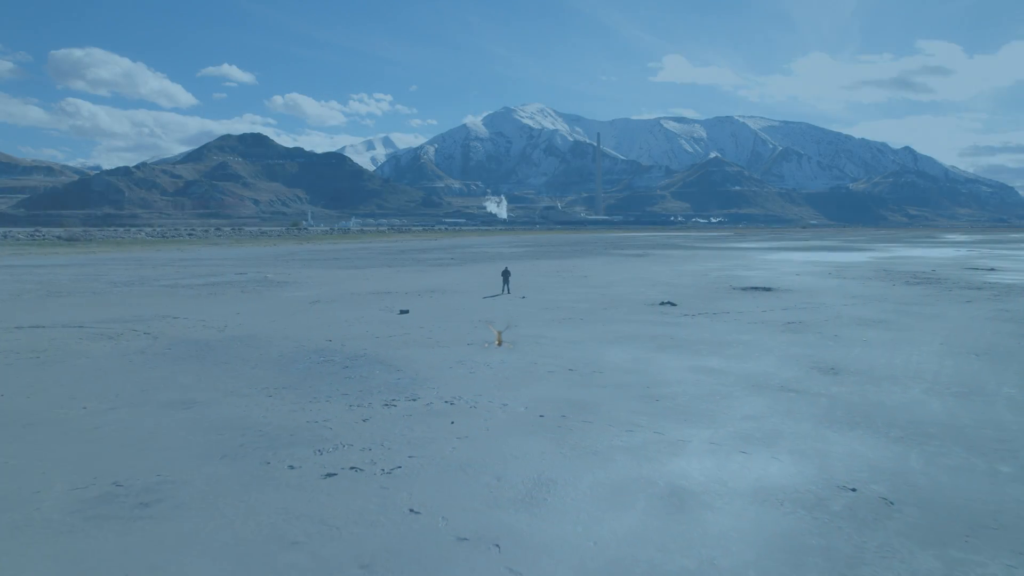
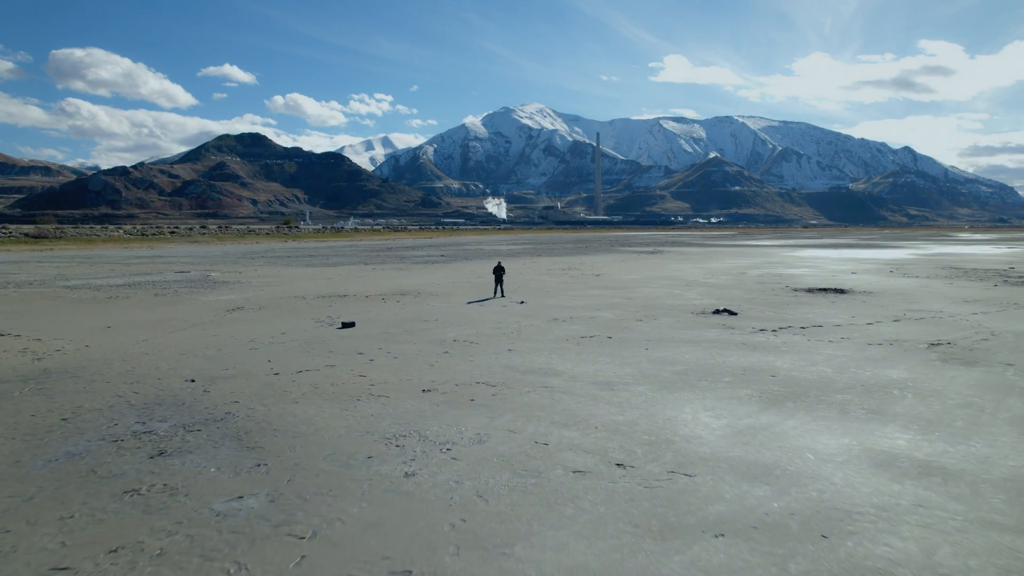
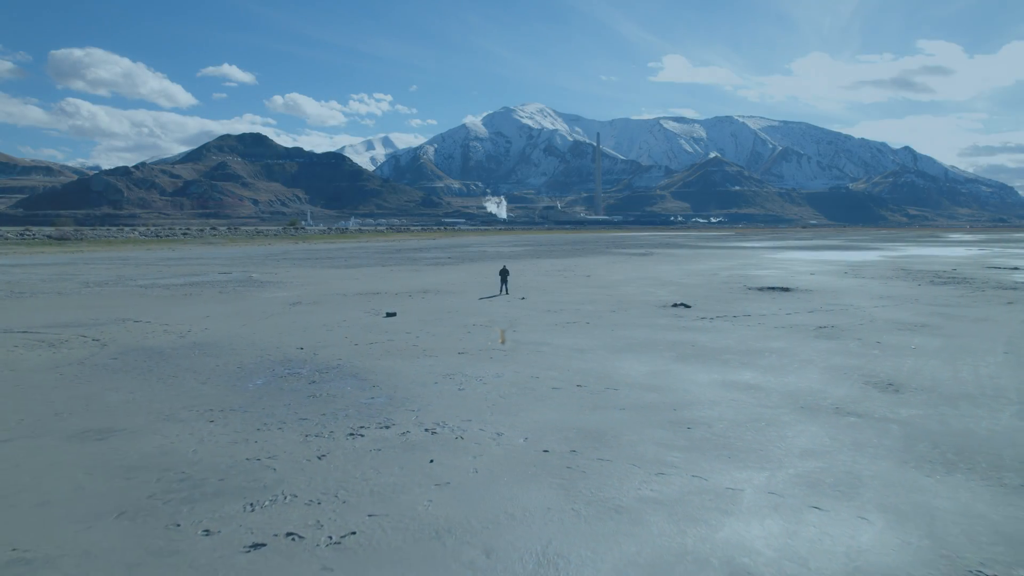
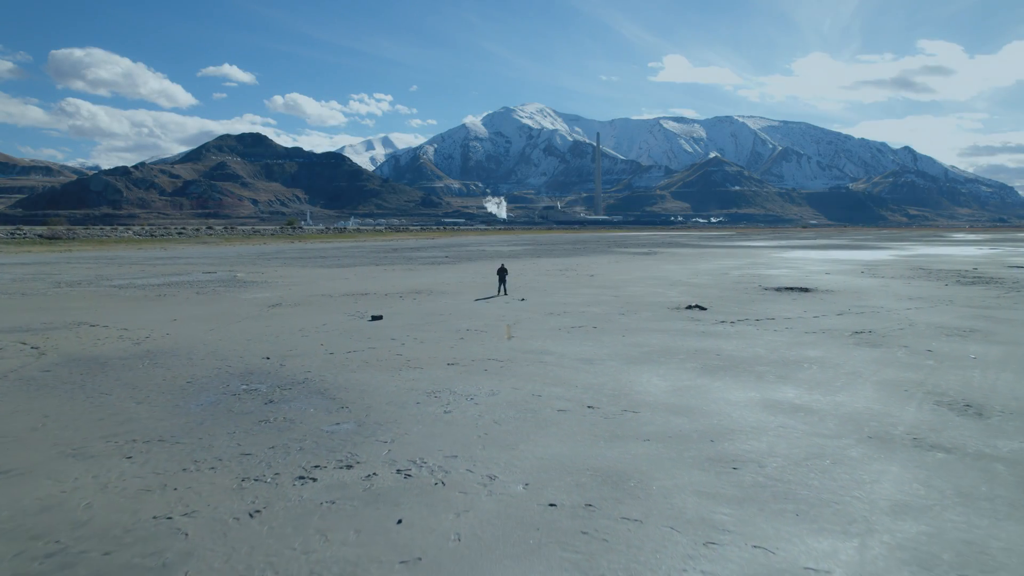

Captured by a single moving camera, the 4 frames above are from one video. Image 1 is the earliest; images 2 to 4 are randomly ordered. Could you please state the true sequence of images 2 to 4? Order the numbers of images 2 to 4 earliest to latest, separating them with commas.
3, 4, 2
